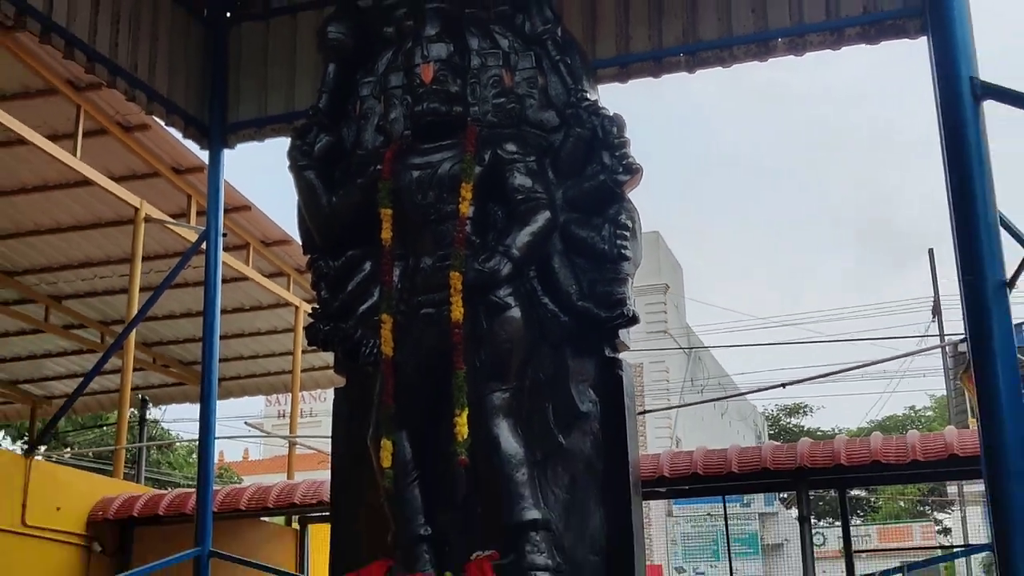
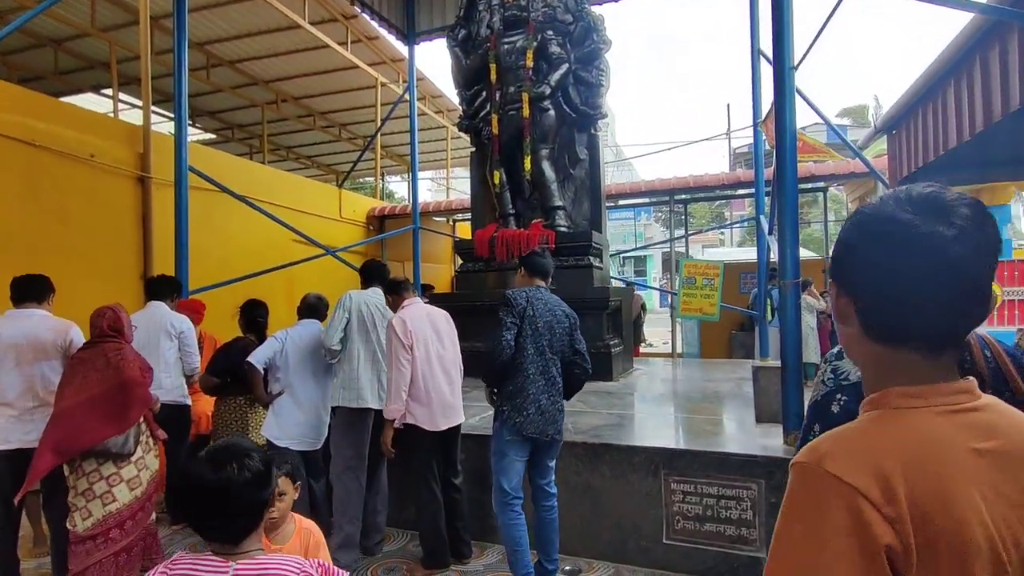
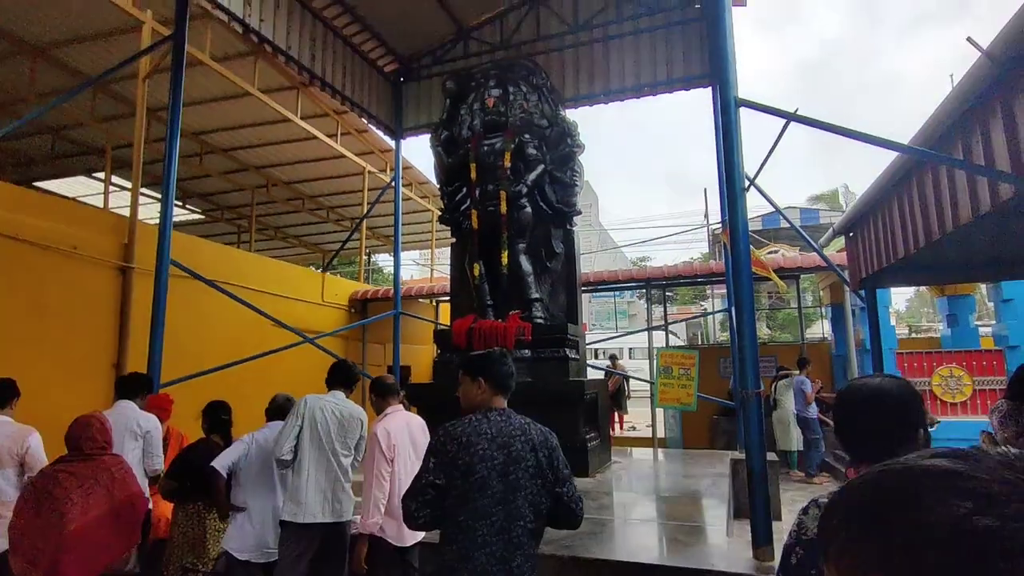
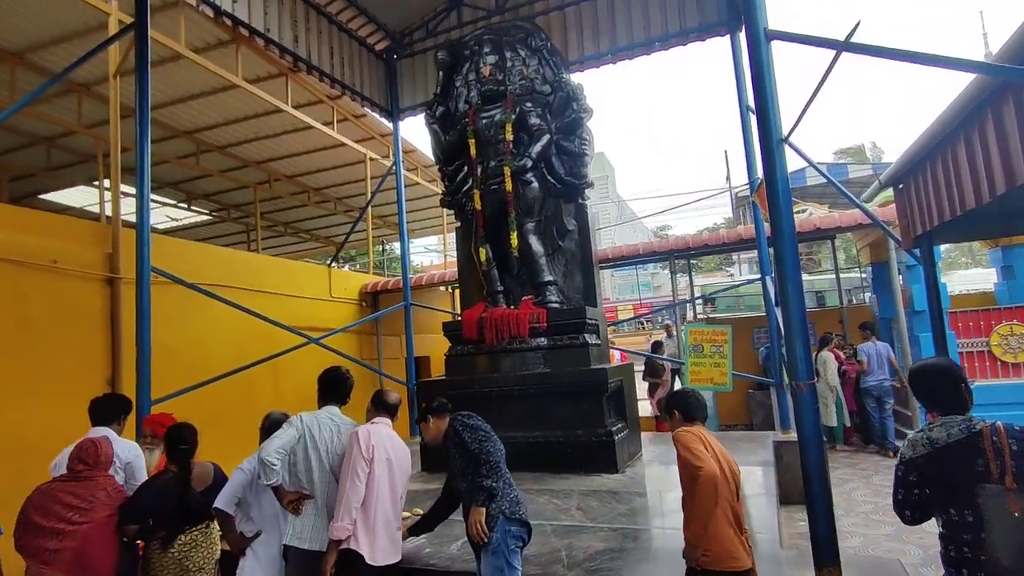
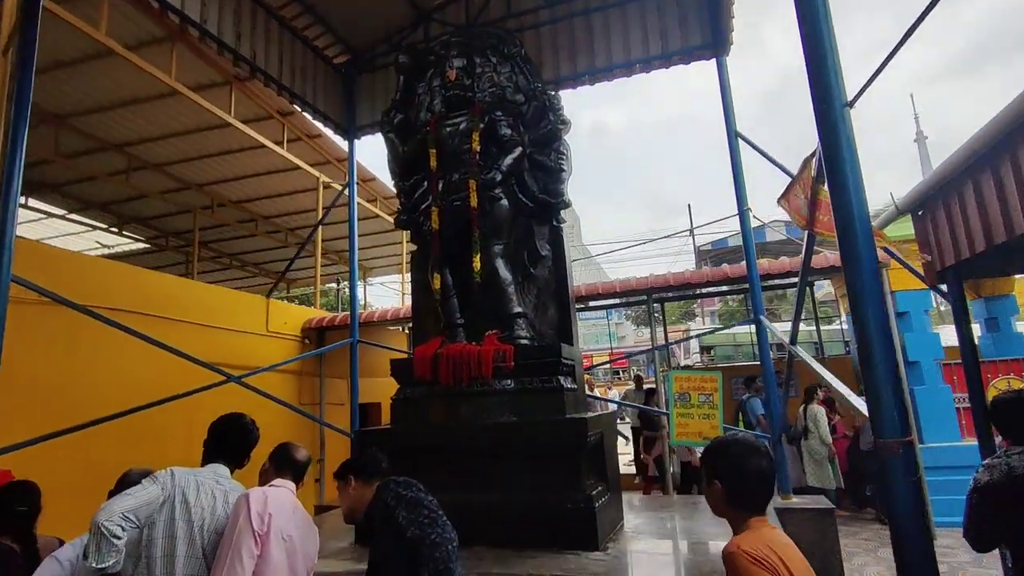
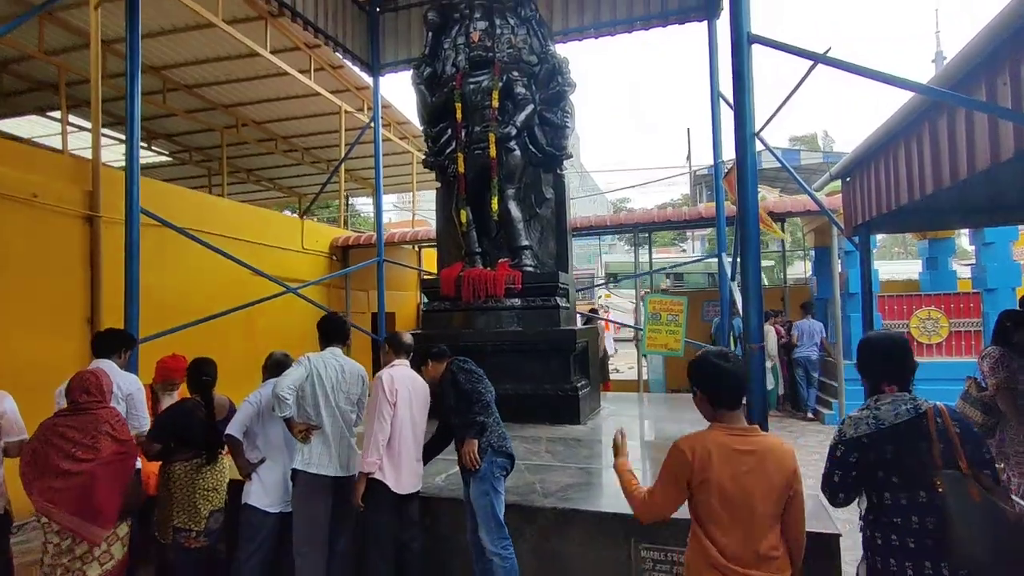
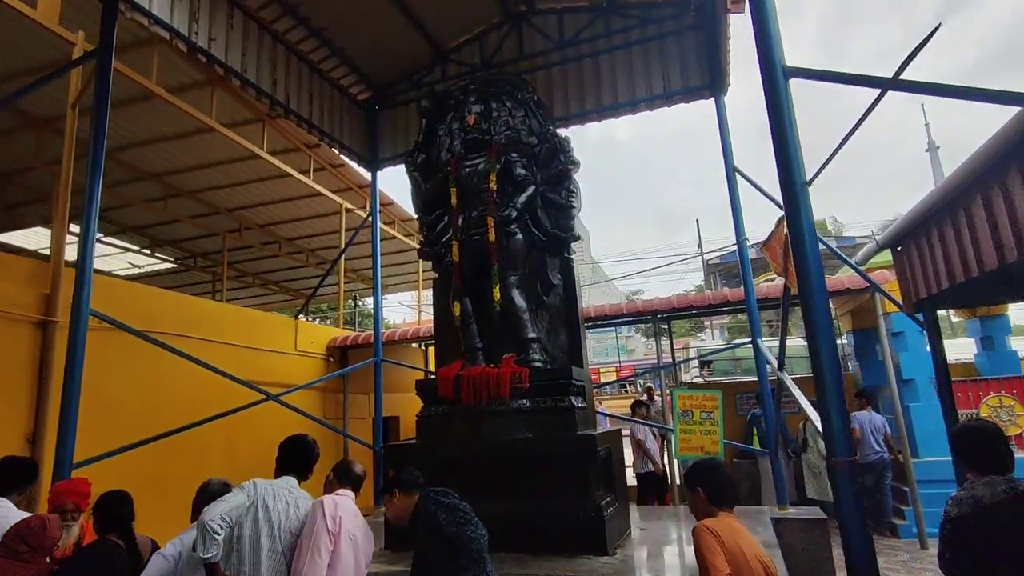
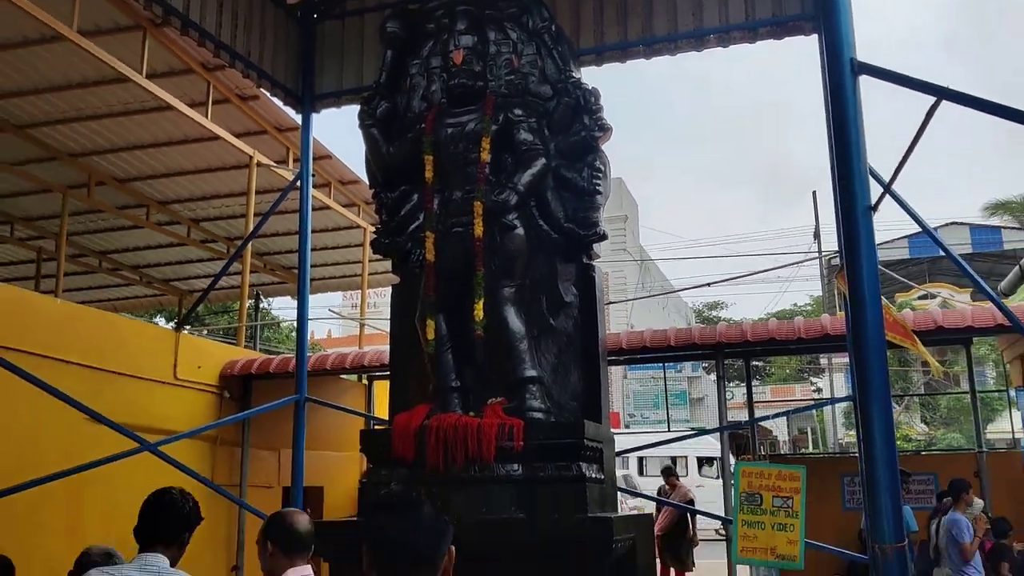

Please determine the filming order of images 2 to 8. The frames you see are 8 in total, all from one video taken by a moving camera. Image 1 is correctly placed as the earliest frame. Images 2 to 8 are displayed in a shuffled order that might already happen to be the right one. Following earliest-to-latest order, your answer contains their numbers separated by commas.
8, 3, 2, 6, 4, 7, 5
